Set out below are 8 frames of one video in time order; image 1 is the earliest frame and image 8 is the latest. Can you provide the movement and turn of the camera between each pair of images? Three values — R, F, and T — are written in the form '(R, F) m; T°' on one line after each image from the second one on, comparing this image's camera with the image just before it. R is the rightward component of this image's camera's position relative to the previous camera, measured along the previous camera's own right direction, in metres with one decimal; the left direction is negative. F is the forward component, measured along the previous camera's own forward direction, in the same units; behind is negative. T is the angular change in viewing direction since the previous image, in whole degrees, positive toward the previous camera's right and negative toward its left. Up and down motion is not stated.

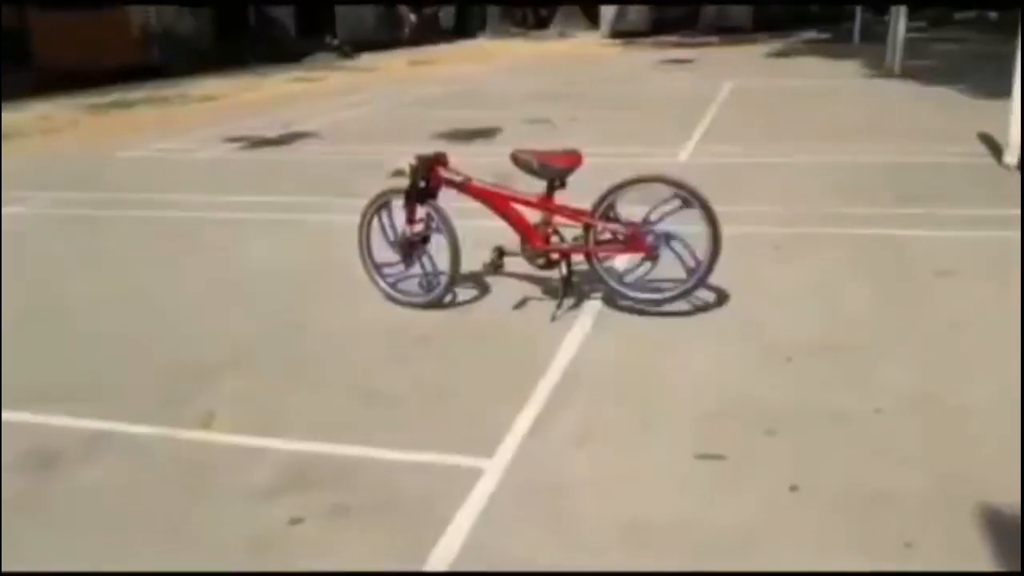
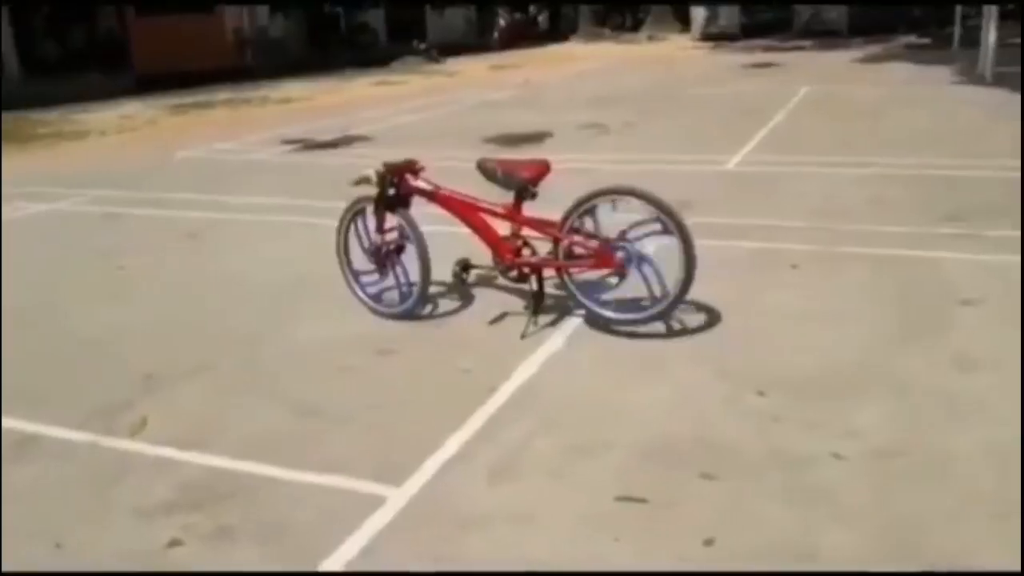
(+0.9, +0.3) m; -8°
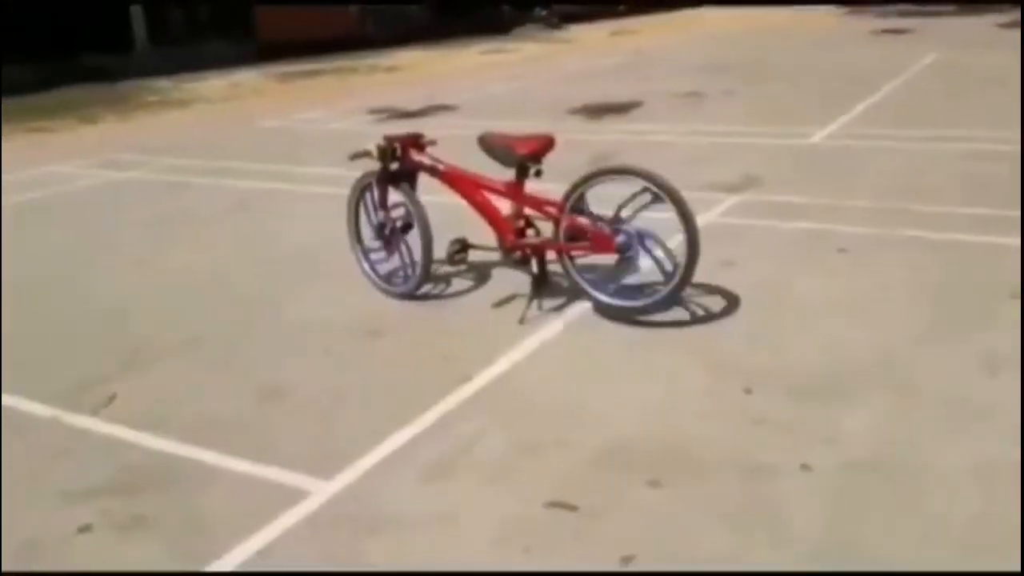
(+0.8, +0.4) m; -10°
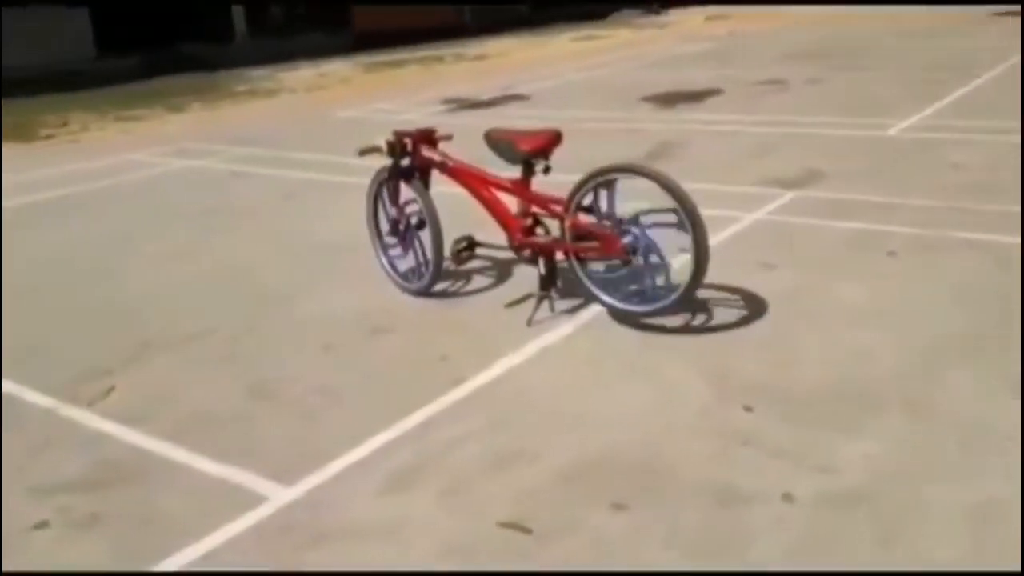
(+0.6, +0.2) m; -7°
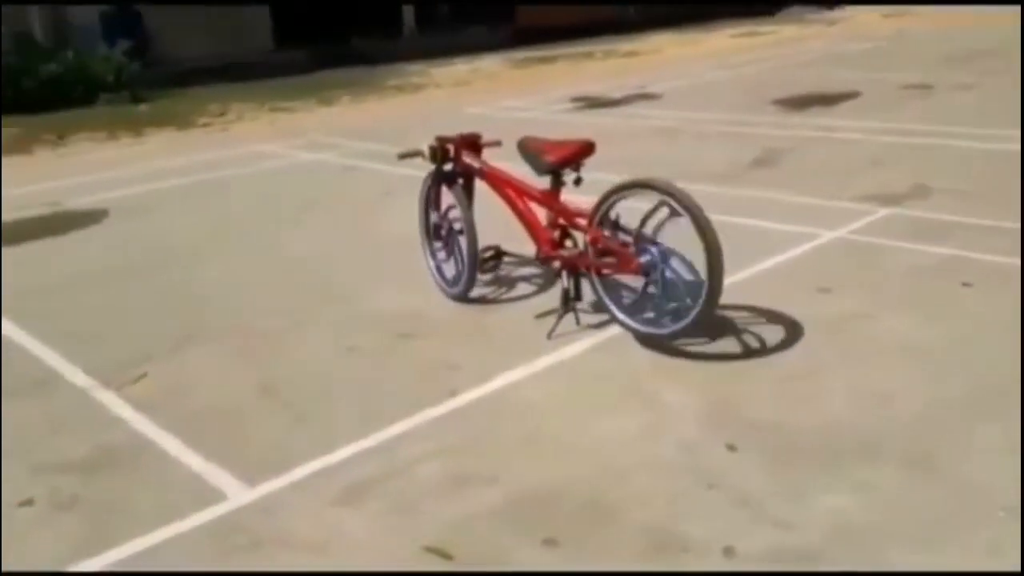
(+0.8, +0.2) m; -12°
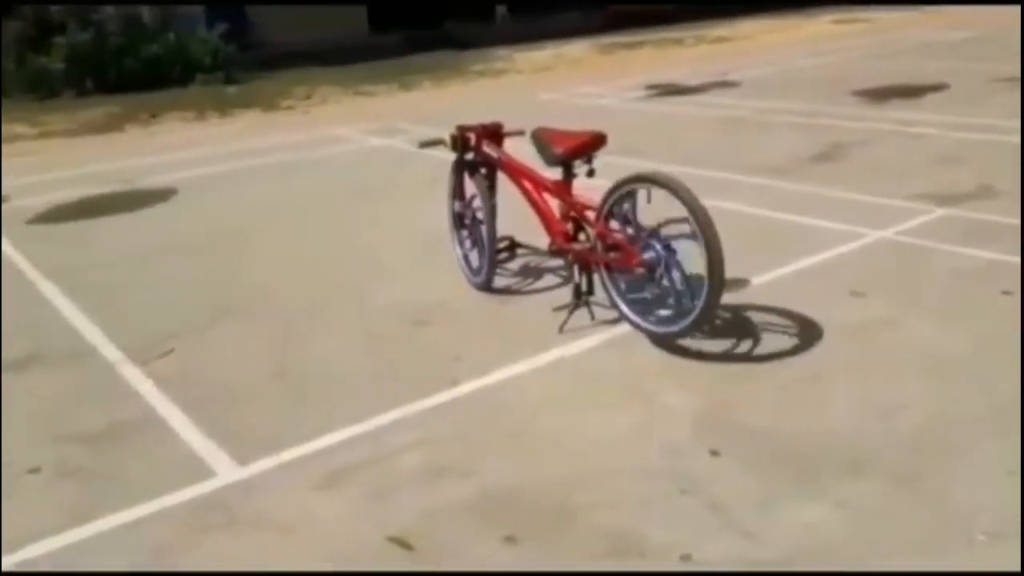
(+0.5, +0.1) m; -6°
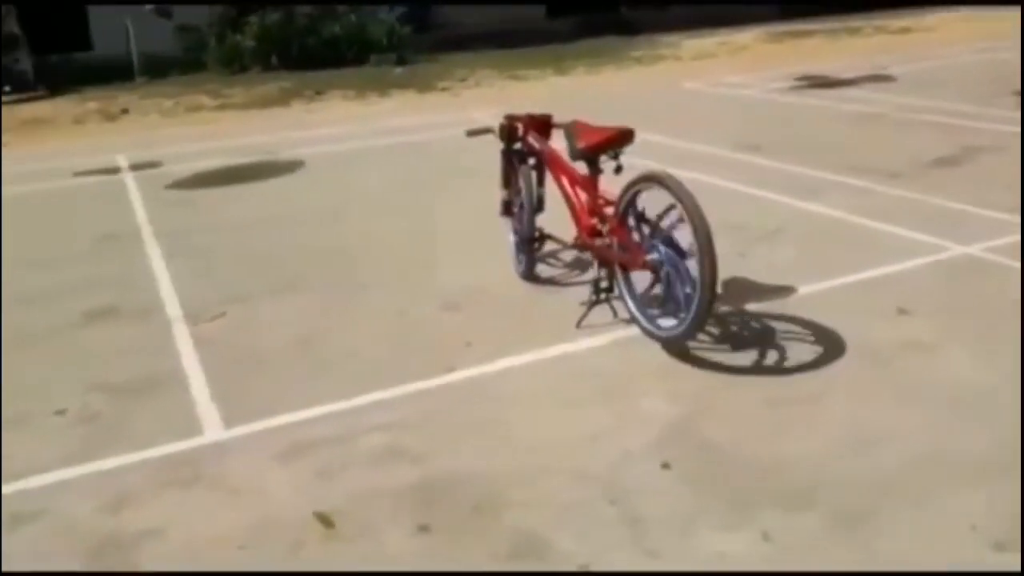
(+0.9, +0.1) m; -12°
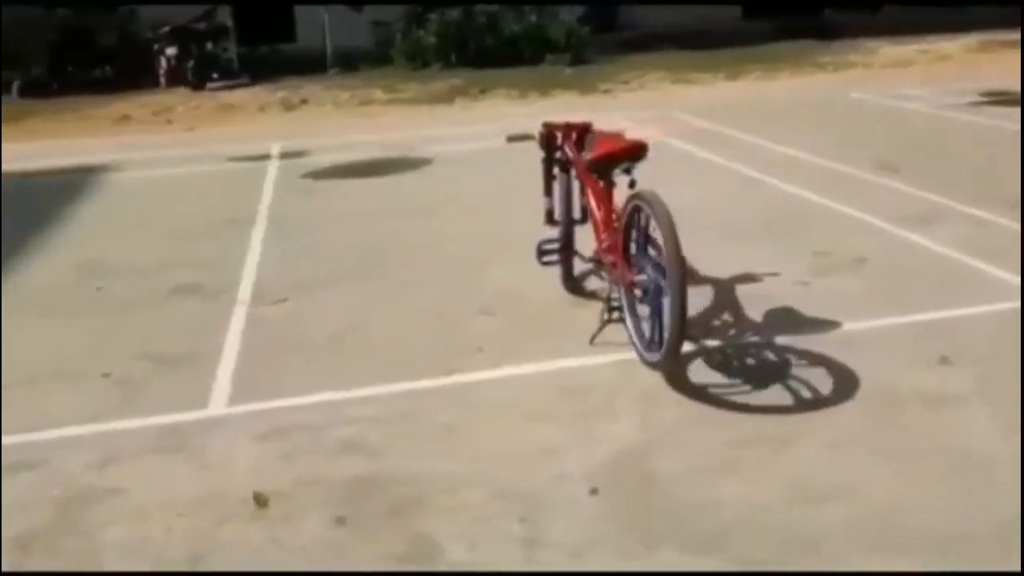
(+0.9, +0.1) m; -14°
